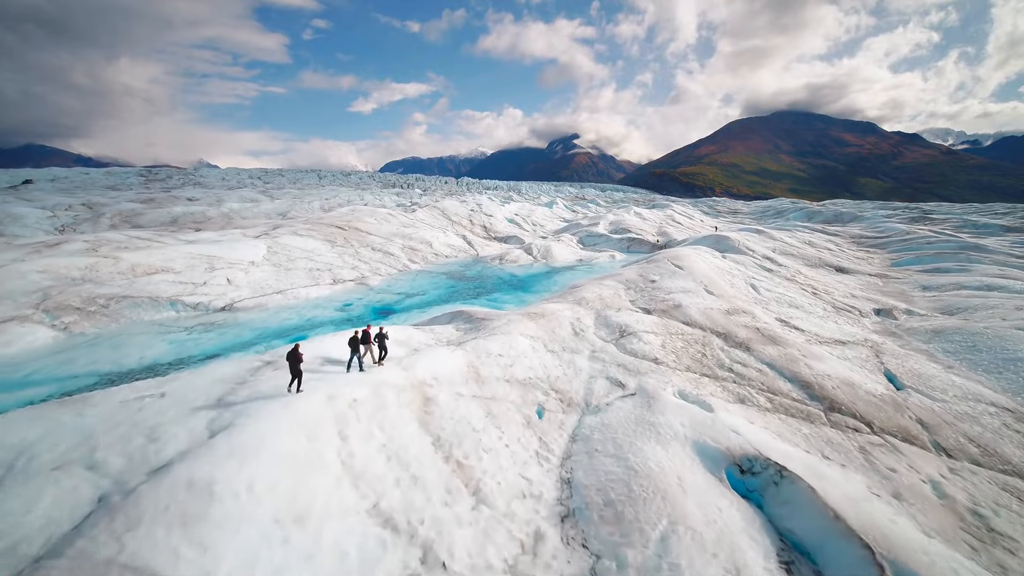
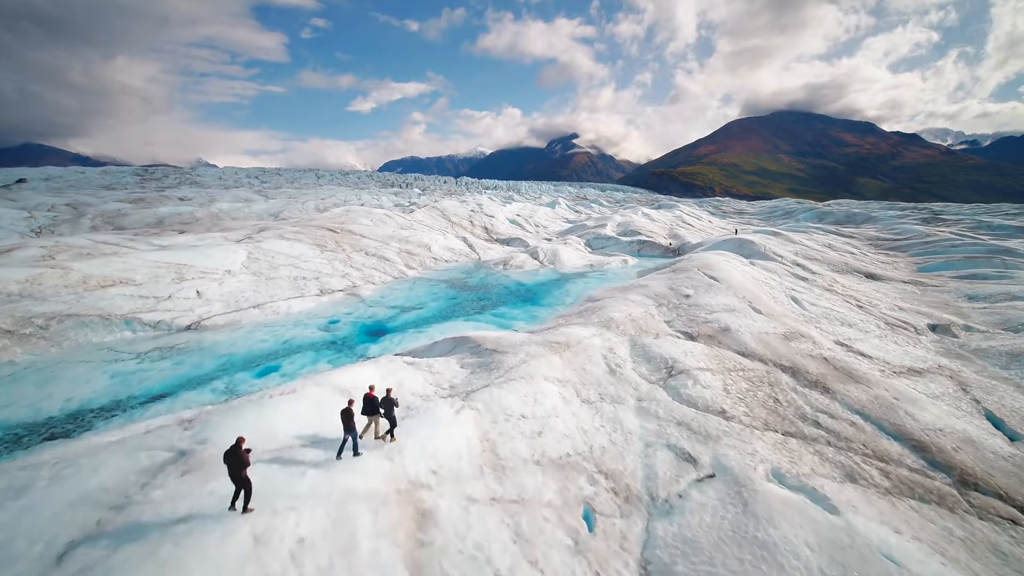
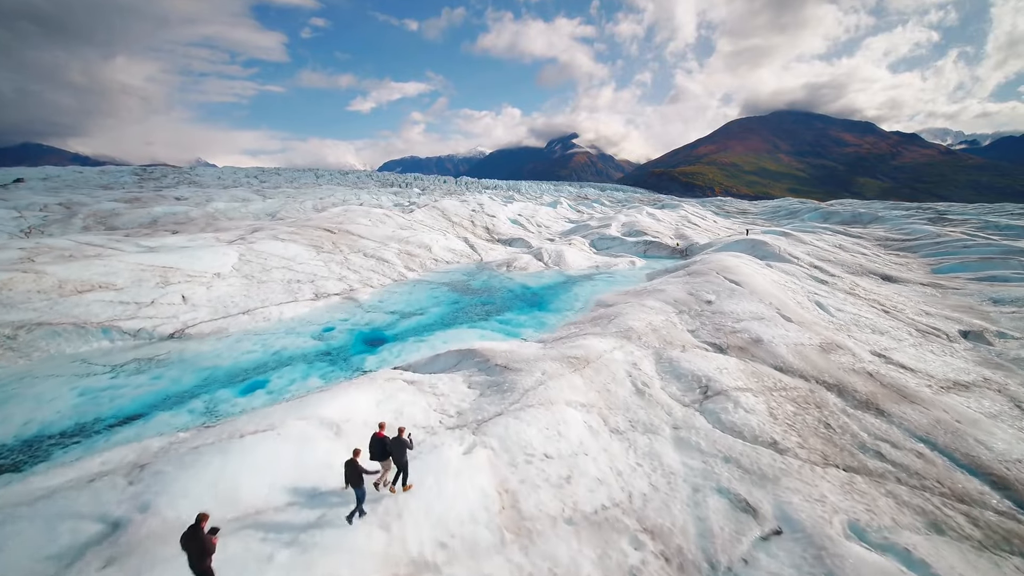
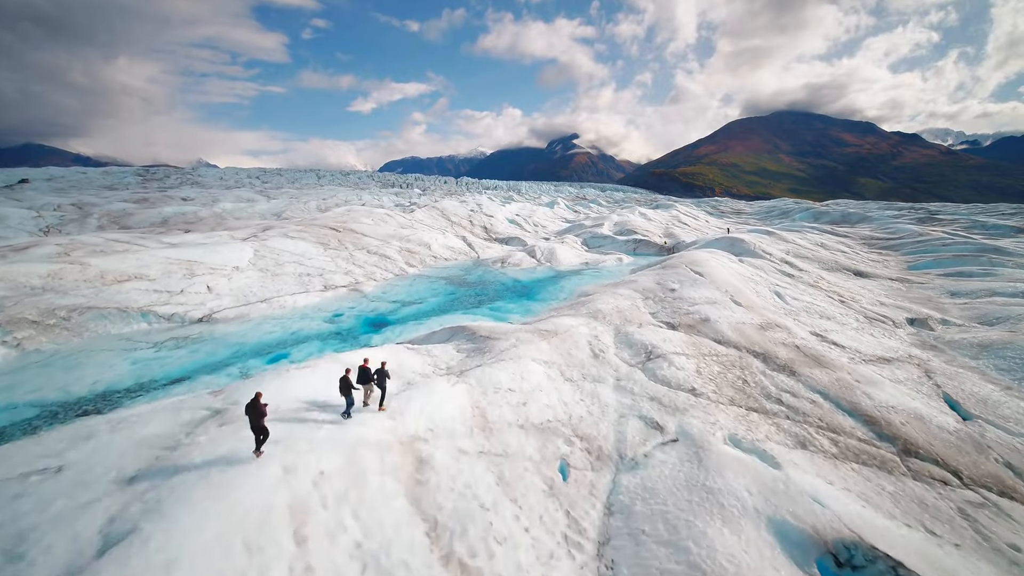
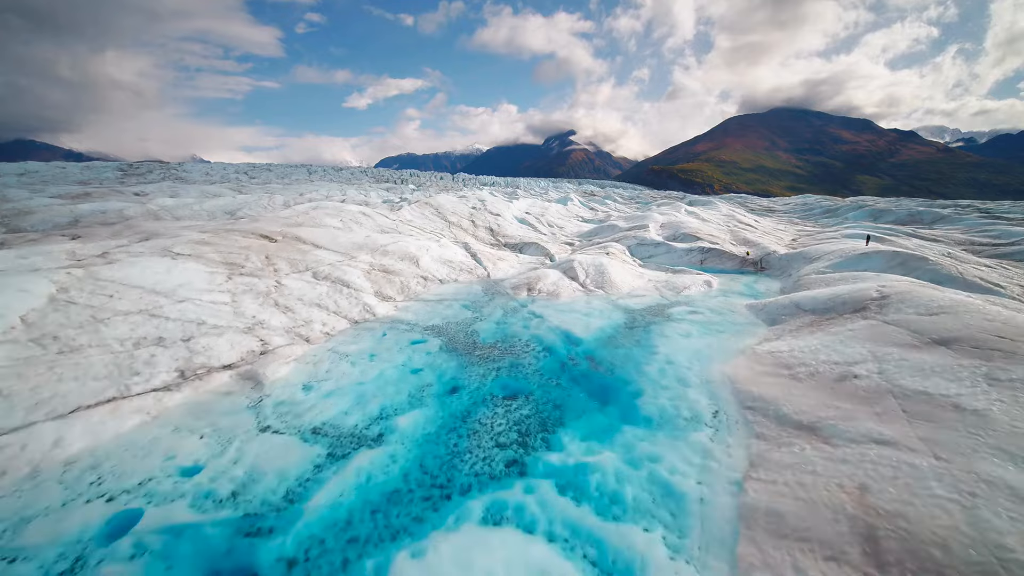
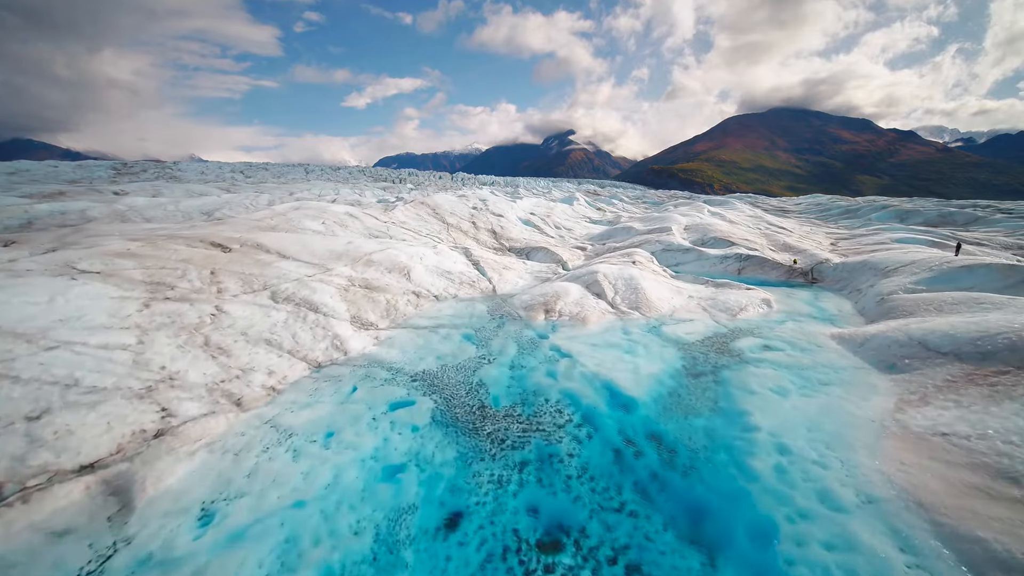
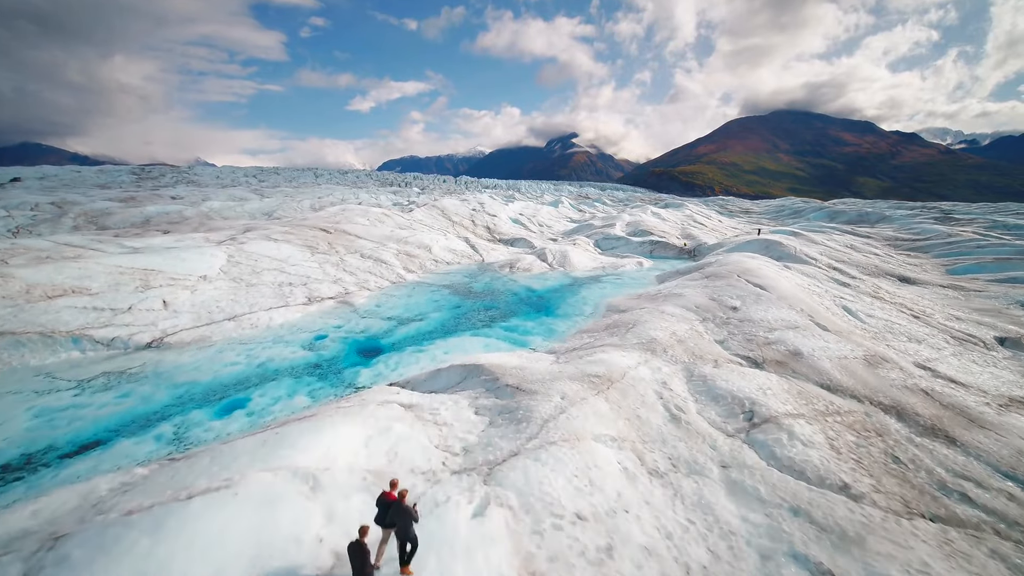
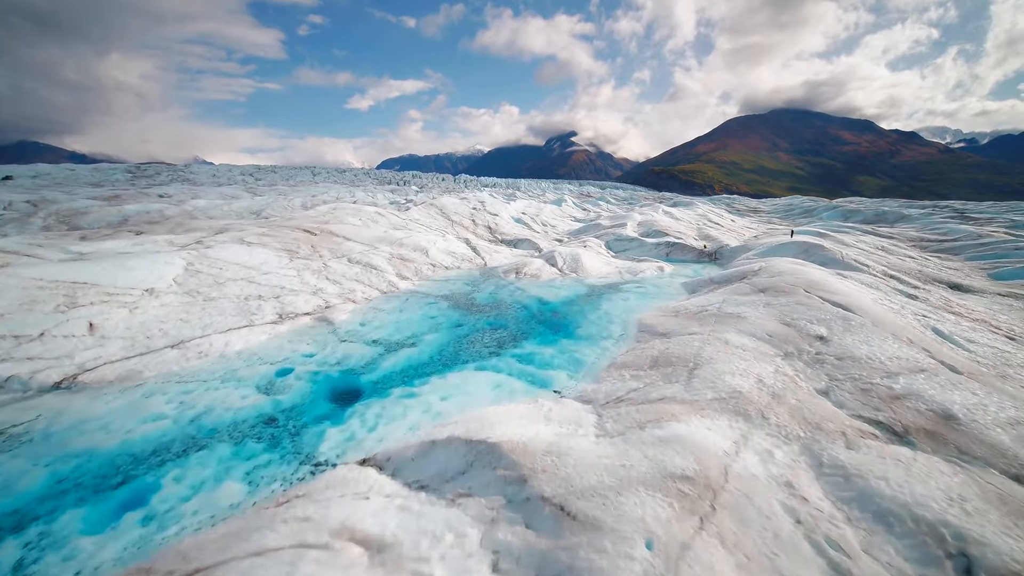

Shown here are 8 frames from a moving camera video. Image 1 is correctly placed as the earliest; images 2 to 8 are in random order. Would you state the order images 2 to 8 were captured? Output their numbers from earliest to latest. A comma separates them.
4, 2, 3, 7, 8, 5, 6
